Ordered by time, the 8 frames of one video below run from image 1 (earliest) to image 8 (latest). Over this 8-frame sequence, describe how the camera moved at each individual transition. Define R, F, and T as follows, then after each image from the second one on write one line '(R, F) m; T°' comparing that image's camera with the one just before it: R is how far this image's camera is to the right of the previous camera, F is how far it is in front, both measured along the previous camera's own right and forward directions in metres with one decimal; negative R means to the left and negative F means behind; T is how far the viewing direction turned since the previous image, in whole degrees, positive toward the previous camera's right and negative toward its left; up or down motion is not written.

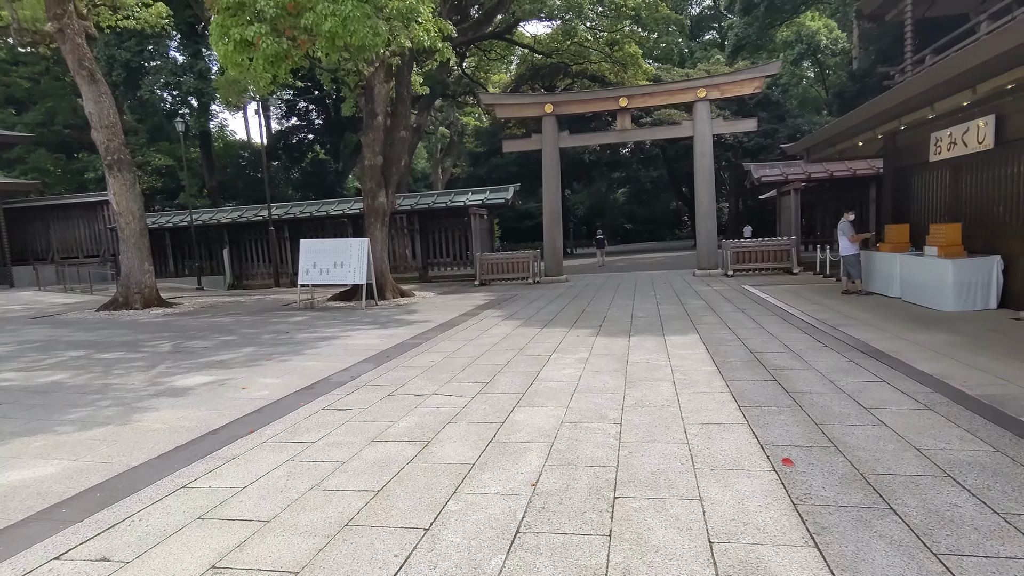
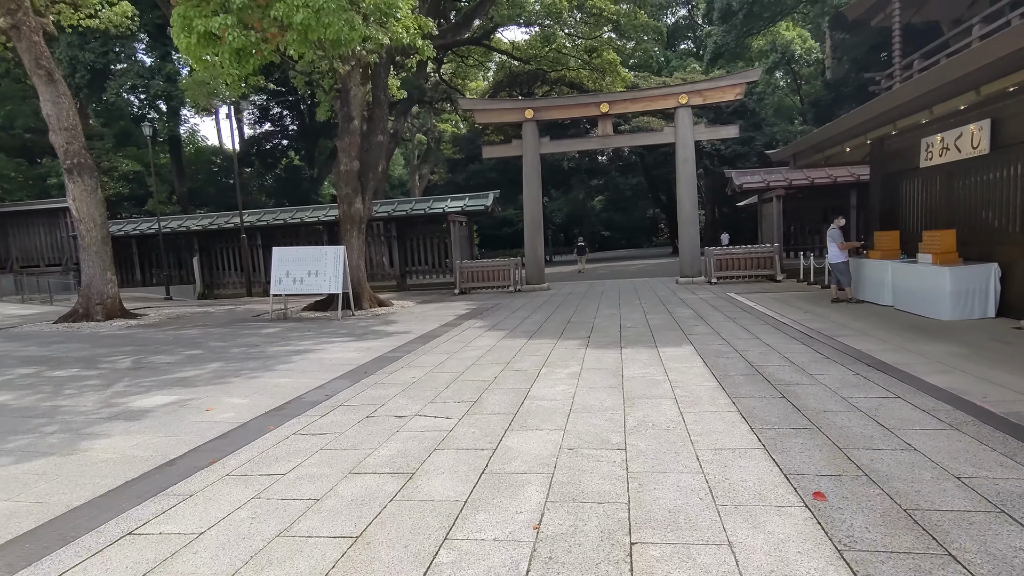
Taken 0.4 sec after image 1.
(-0.1, +0.4) m; +2°
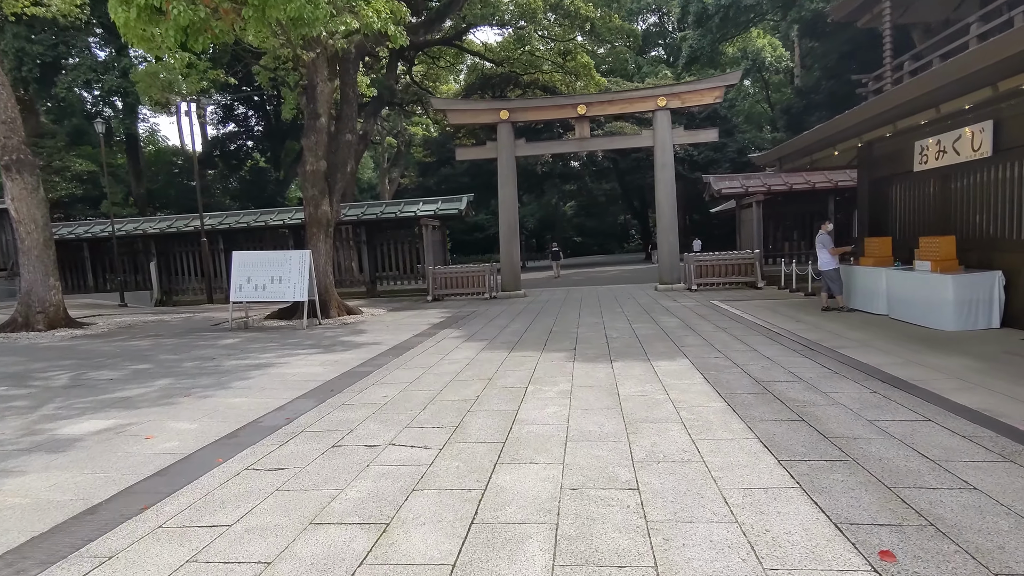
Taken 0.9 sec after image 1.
(-0.1, +0.6) m; +3°
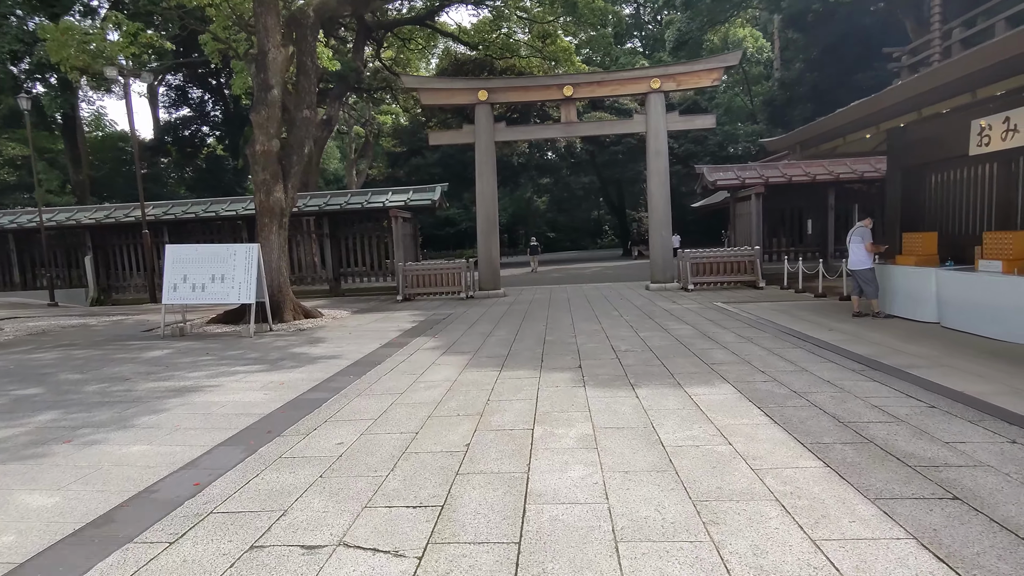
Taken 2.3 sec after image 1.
(-0.2, +1.5) m; +3°
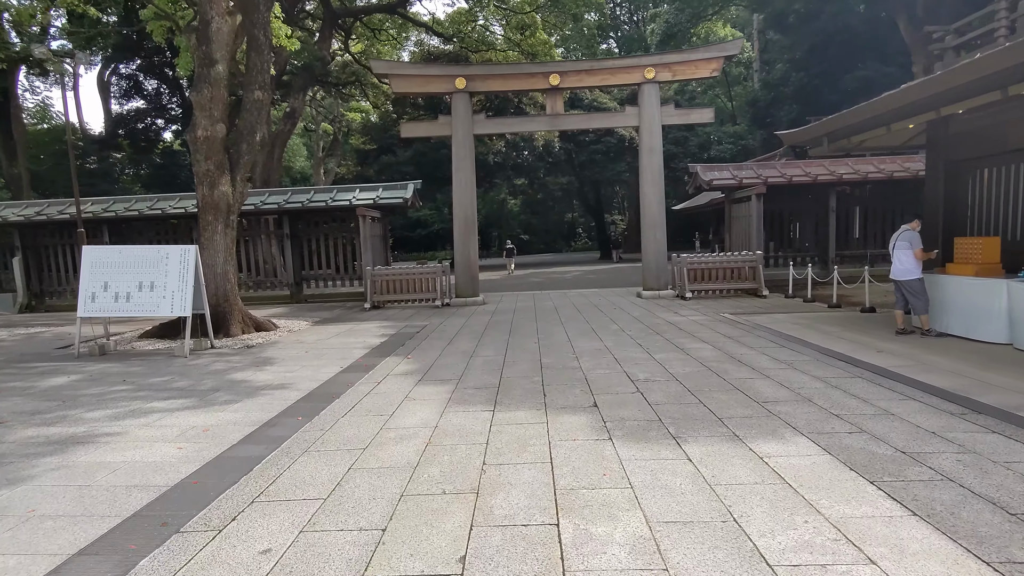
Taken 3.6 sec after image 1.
(-0.2, +1.4) m; +3°
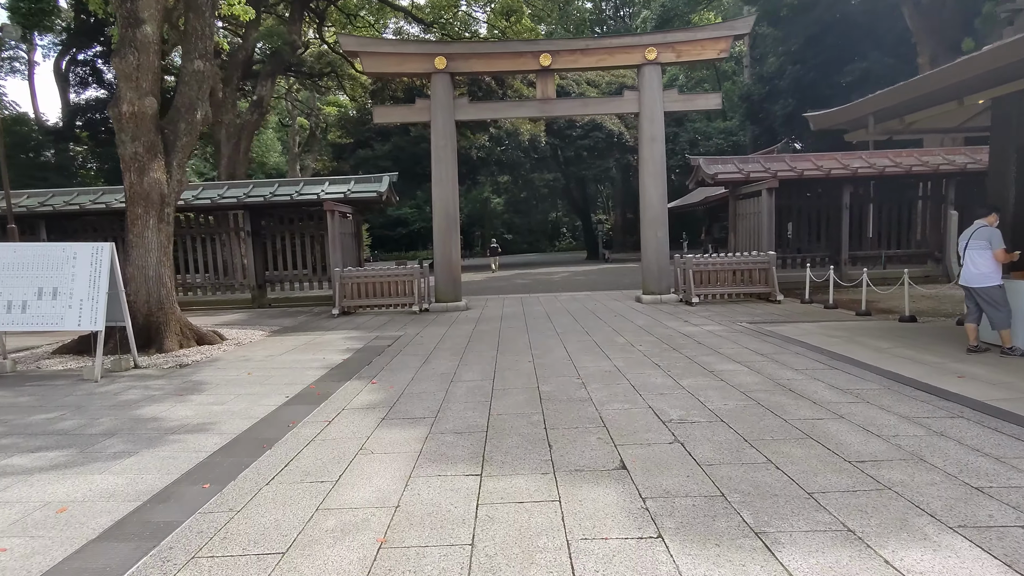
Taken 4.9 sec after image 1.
(-0.1, +1.4) m; +2°
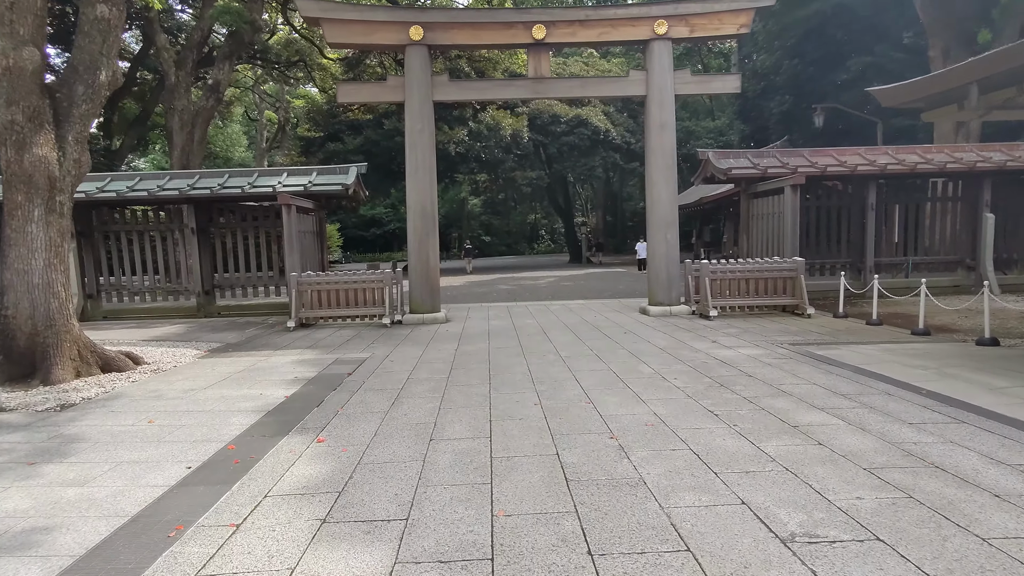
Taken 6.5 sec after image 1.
(-0.2, +1.7) m; +2°
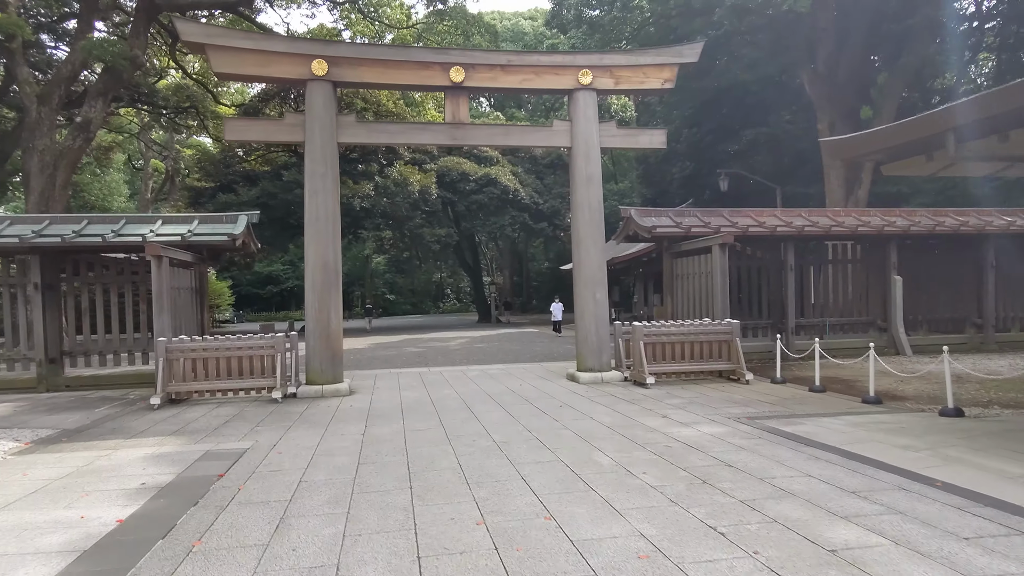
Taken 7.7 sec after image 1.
(-0.2, +1.2) m; +9°
